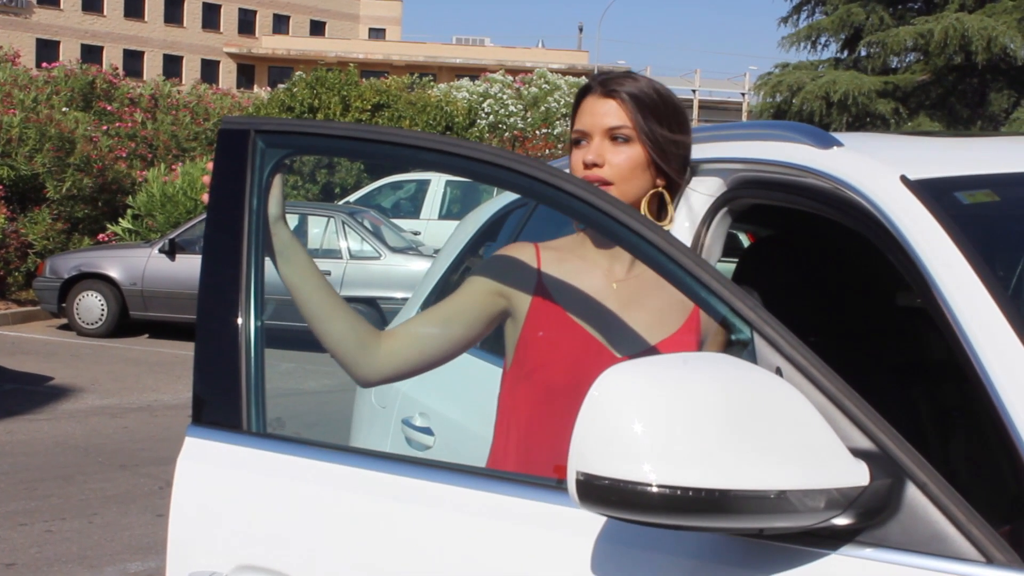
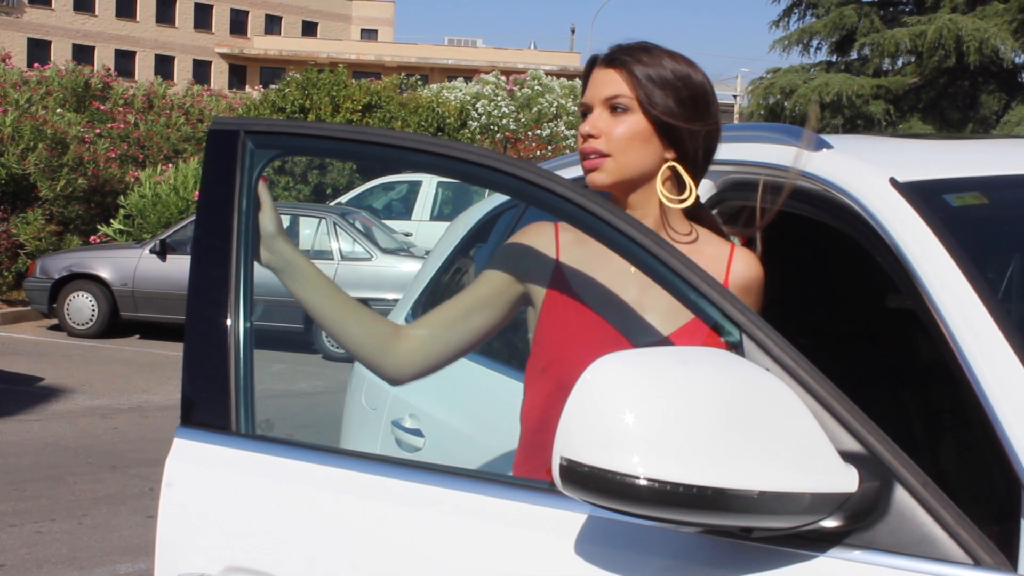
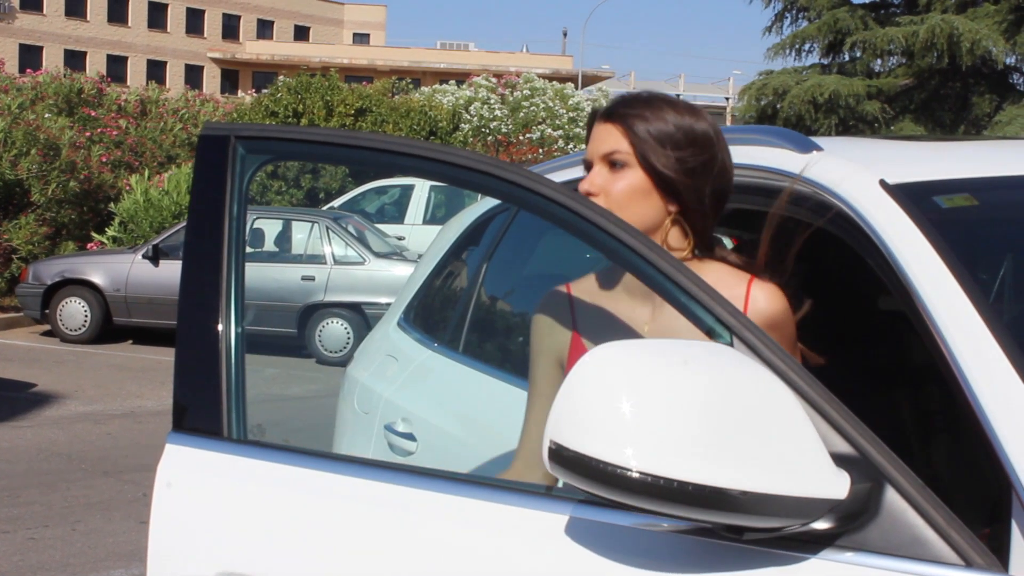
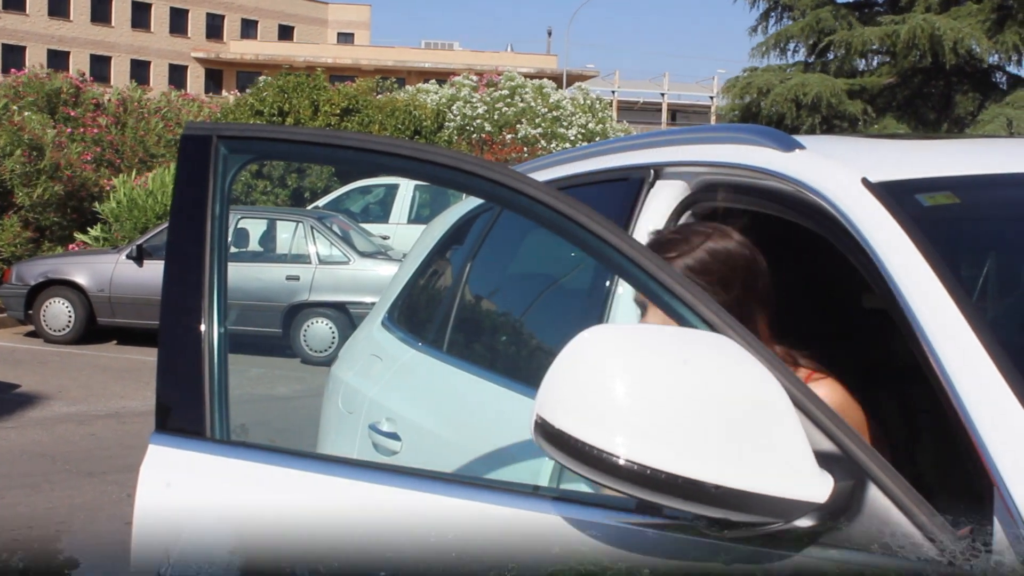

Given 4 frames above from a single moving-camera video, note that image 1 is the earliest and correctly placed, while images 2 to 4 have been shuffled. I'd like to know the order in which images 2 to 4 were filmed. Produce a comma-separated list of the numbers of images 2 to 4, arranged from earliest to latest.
2, 3, 4
